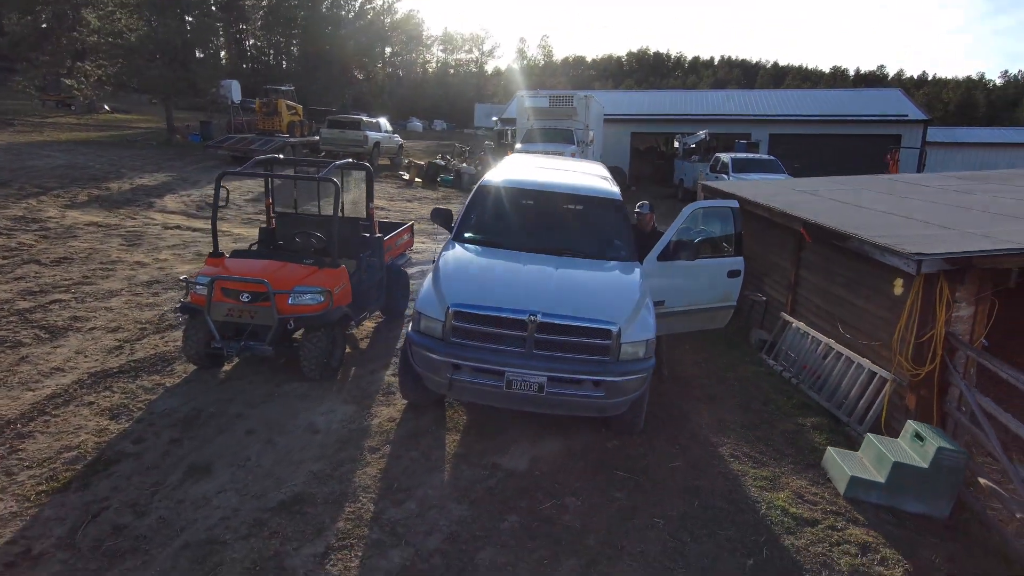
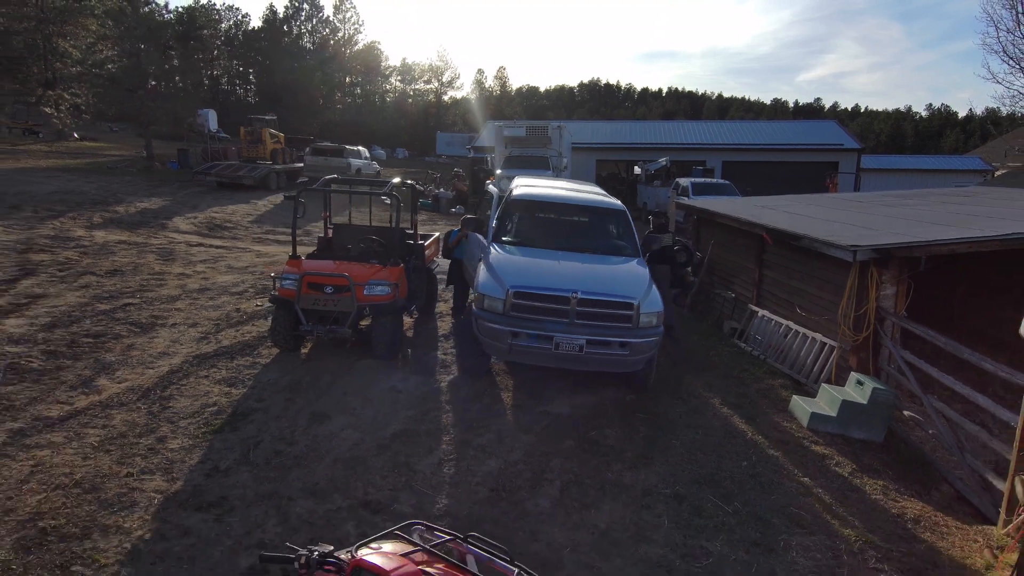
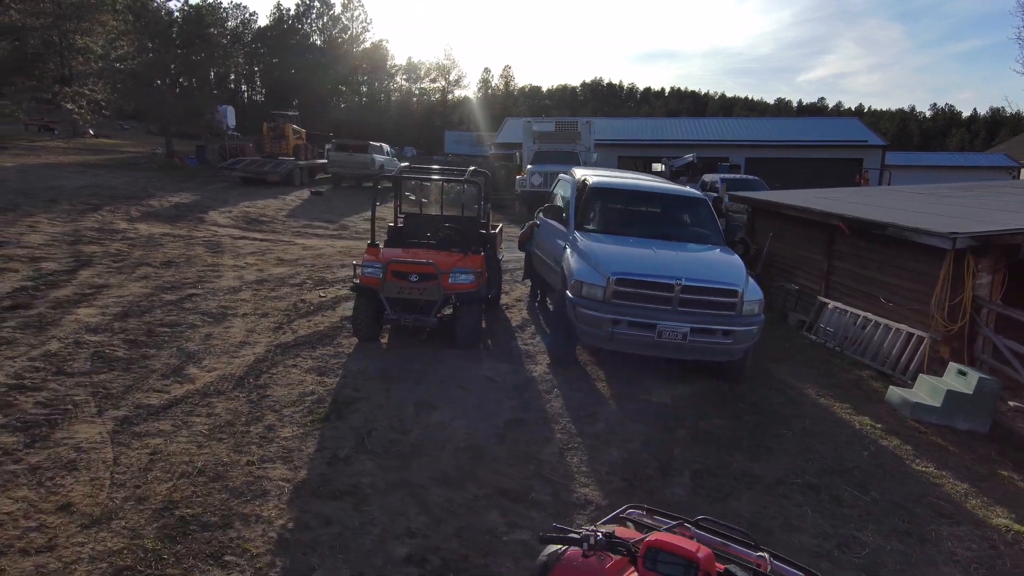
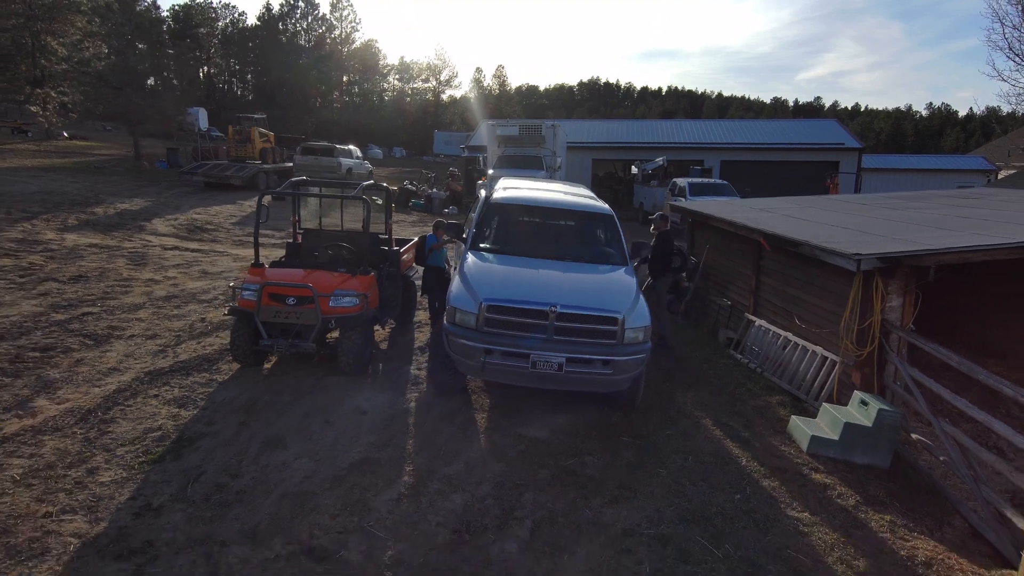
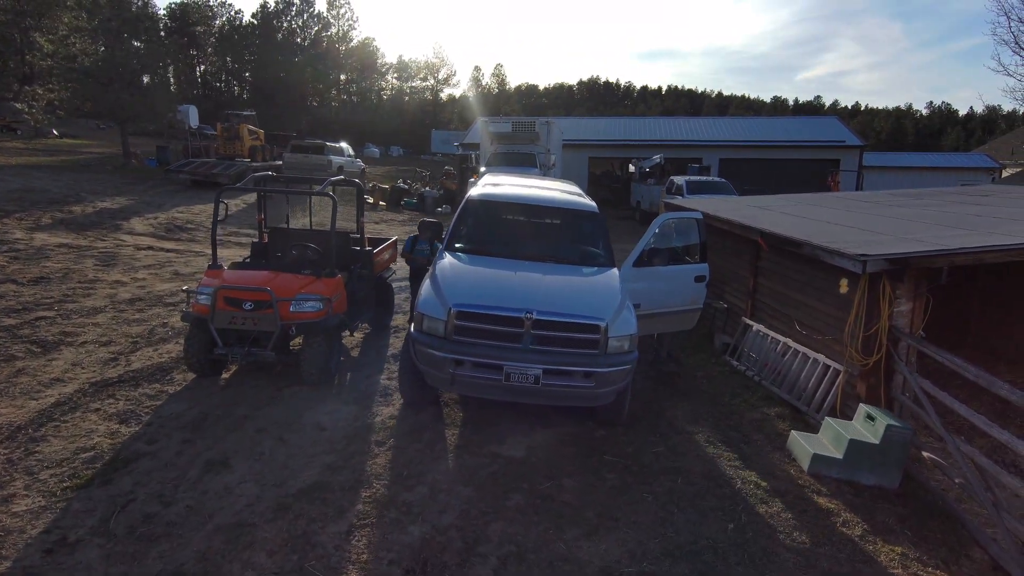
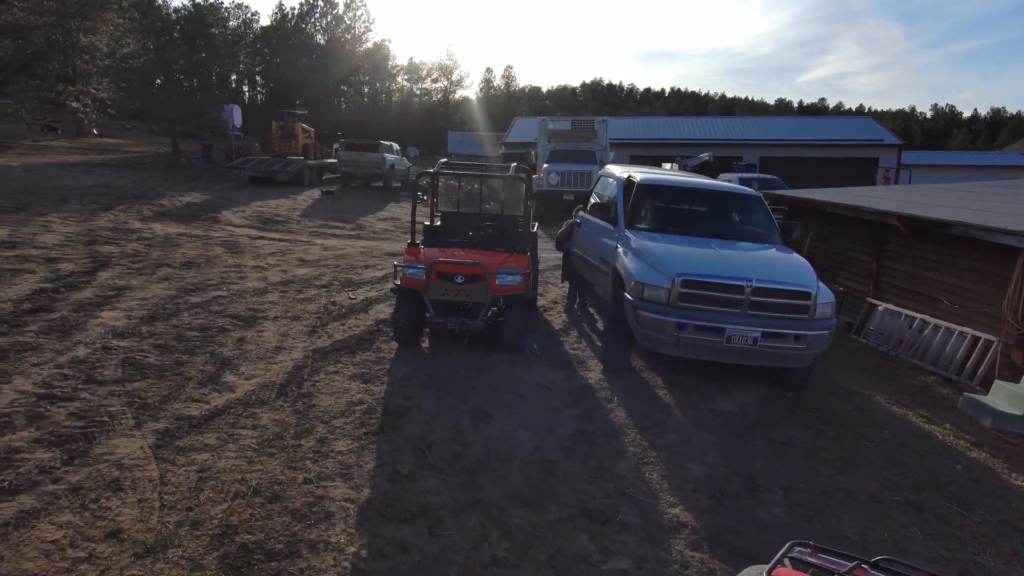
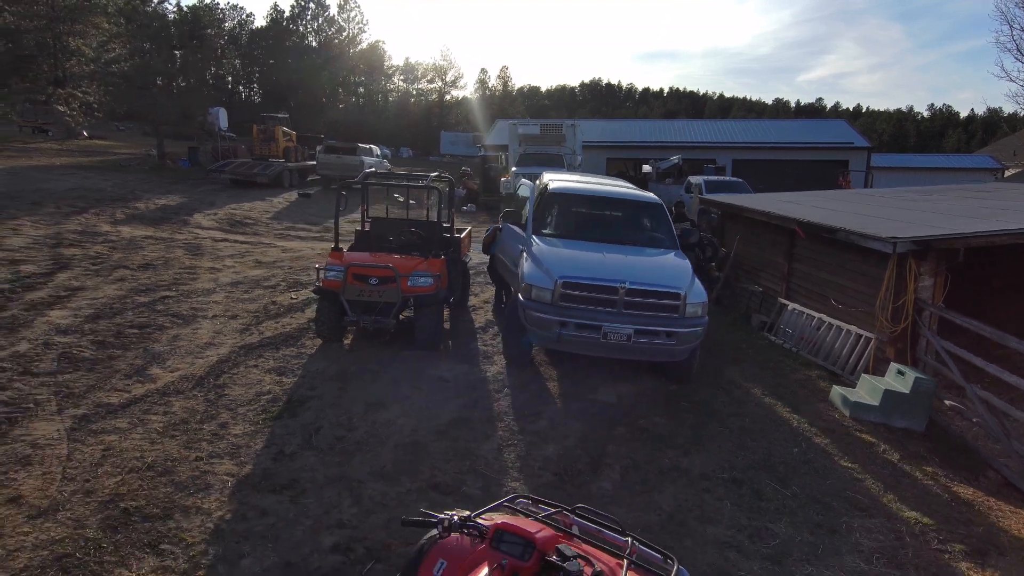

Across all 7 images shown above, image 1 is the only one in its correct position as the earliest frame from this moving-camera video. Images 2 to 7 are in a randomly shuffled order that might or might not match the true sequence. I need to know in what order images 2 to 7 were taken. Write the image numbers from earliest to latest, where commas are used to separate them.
5, 4, 2, 7, 3, 6
